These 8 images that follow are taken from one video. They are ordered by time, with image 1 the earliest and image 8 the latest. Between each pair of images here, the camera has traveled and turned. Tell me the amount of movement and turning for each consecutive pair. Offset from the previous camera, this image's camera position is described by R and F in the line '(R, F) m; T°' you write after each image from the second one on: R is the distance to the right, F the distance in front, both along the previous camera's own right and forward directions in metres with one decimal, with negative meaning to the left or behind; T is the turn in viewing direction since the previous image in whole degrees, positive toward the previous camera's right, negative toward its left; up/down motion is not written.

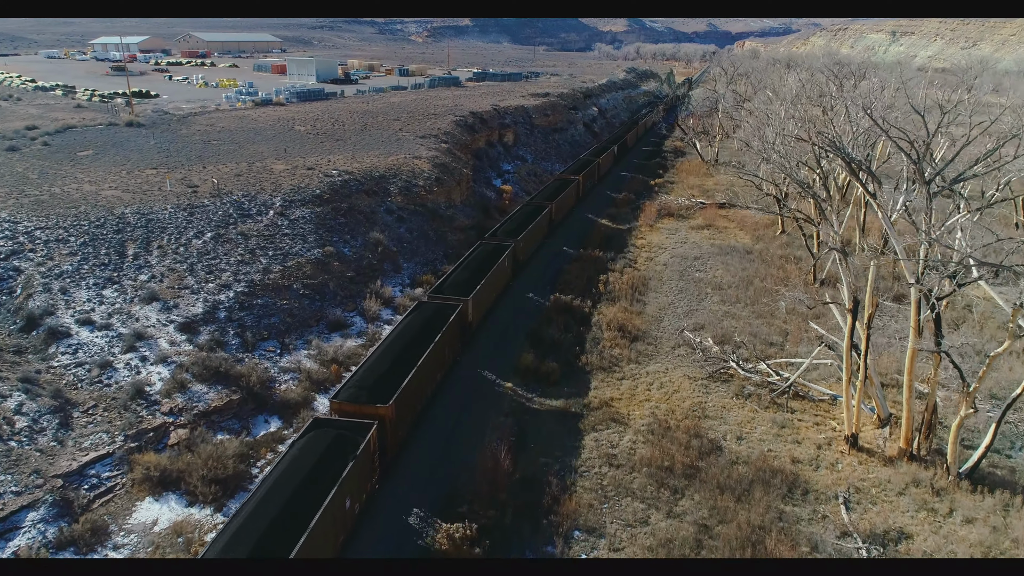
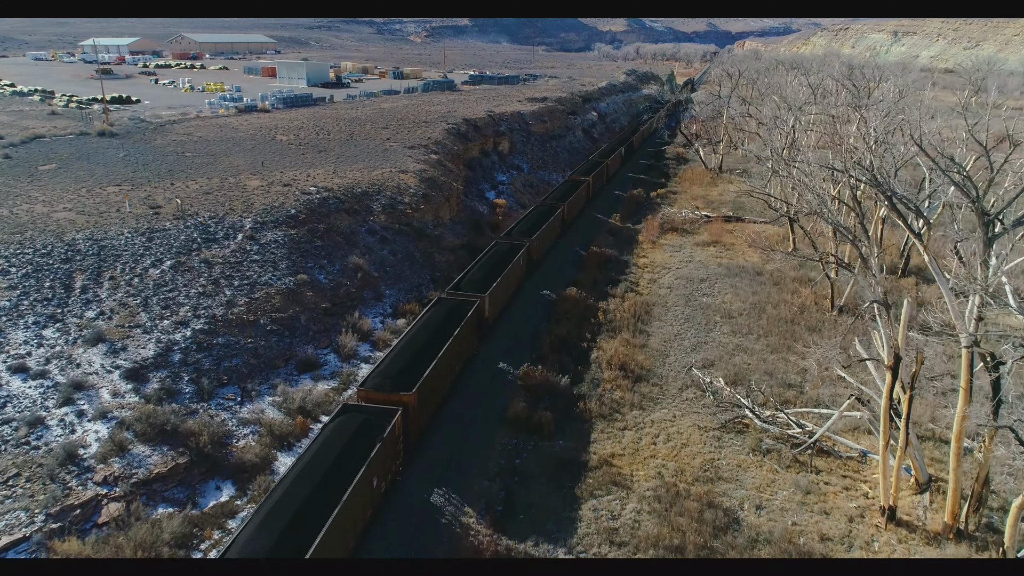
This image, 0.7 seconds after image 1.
(+0.2, +1.8) m; 0°
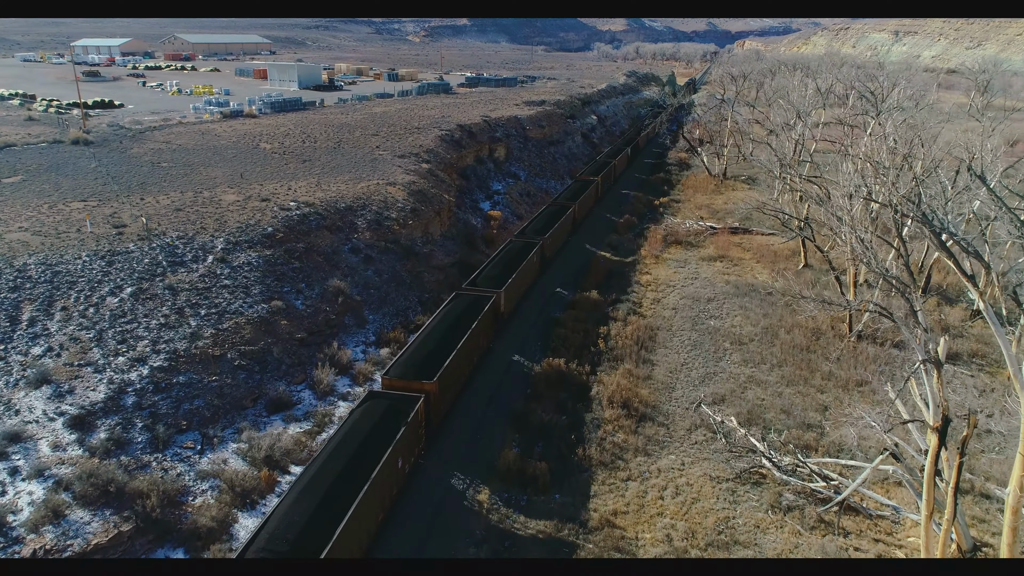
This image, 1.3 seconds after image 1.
(+0.2, +1.6) m; 0°
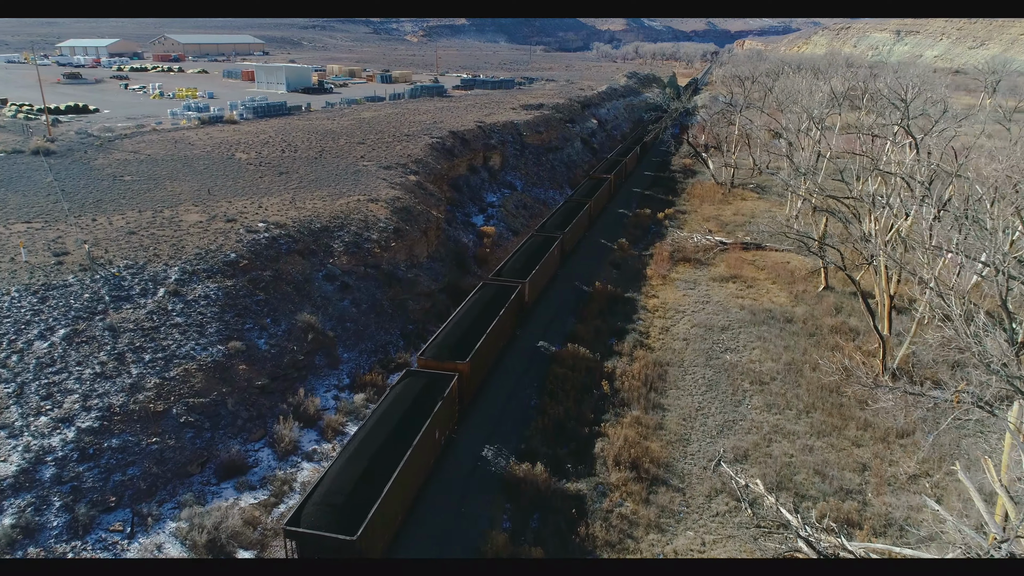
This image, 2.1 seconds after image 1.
(+0.2, +2.2) m; 0°
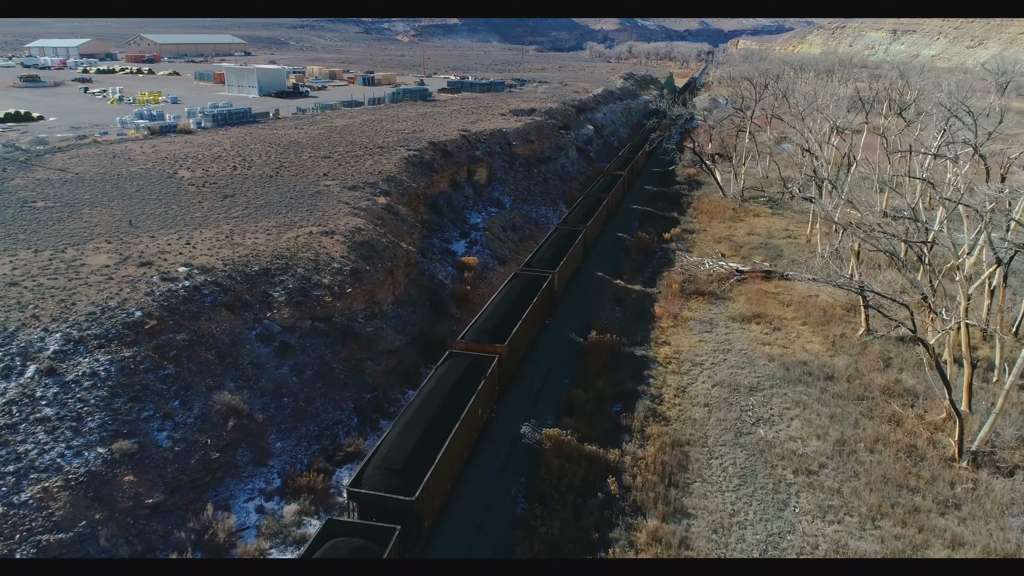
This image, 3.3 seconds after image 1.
(+0.3, +3.8) m; 0°
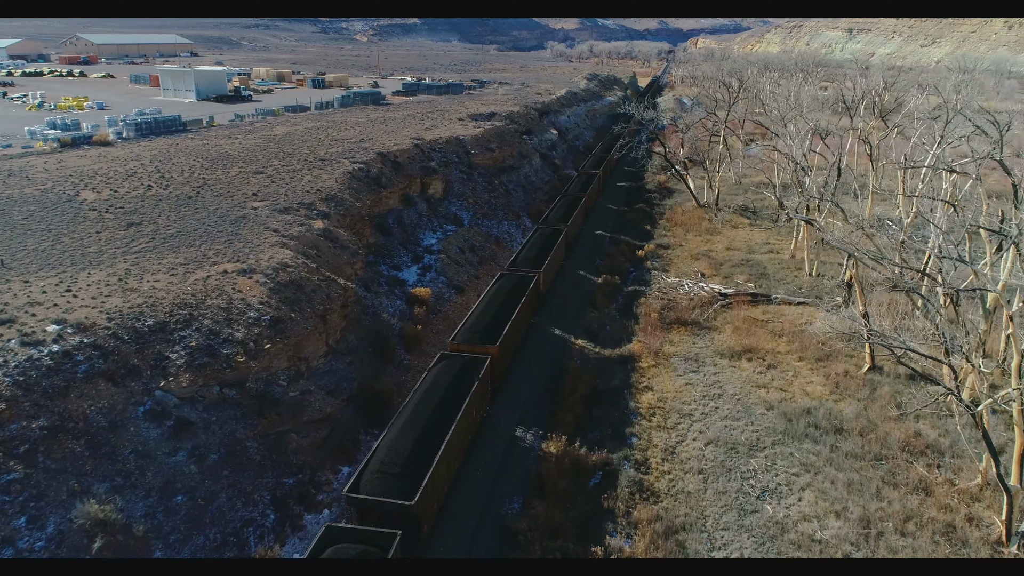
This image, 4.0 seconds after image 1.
(+0.2, +2.8) m; +3°
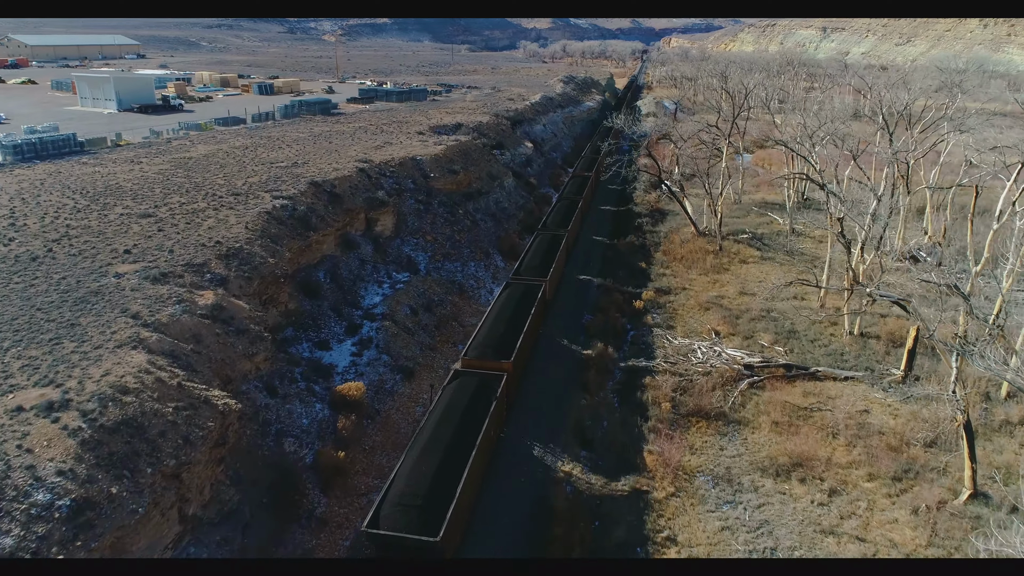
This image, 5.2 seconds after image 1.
(+0.3, +5.4) m; +2°
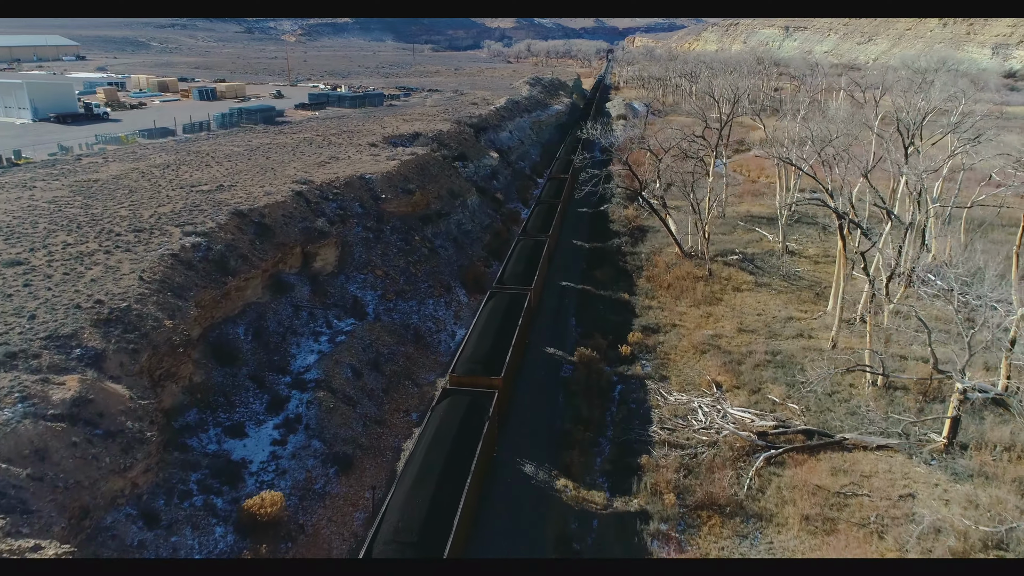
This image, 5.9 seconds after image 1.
(+0.1, +3.4) m; +3°
